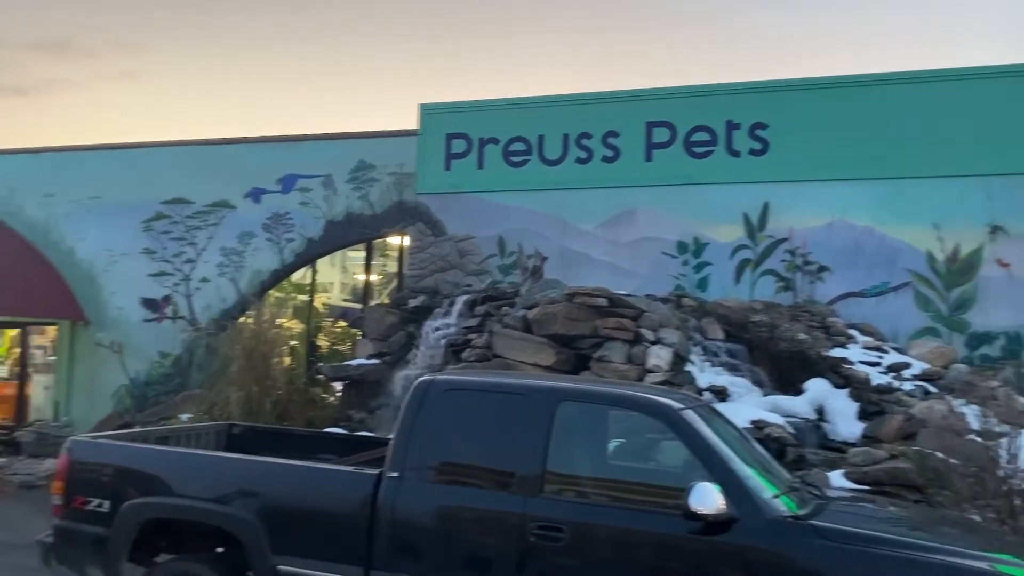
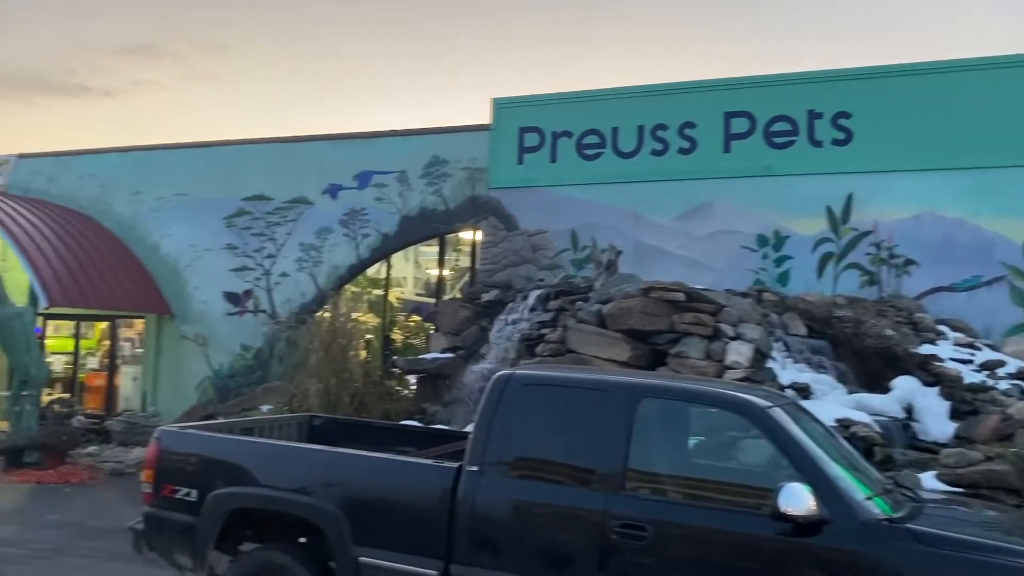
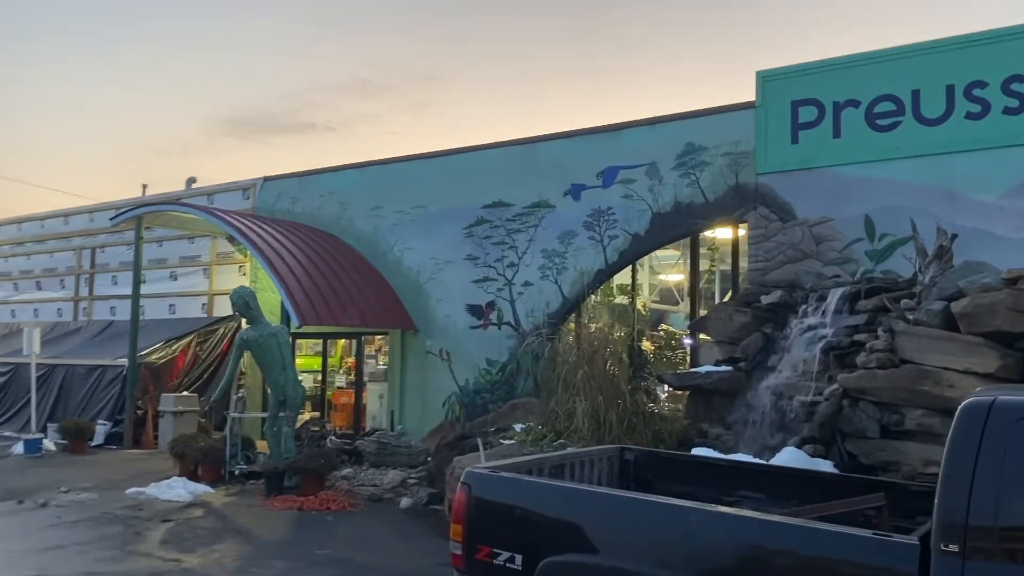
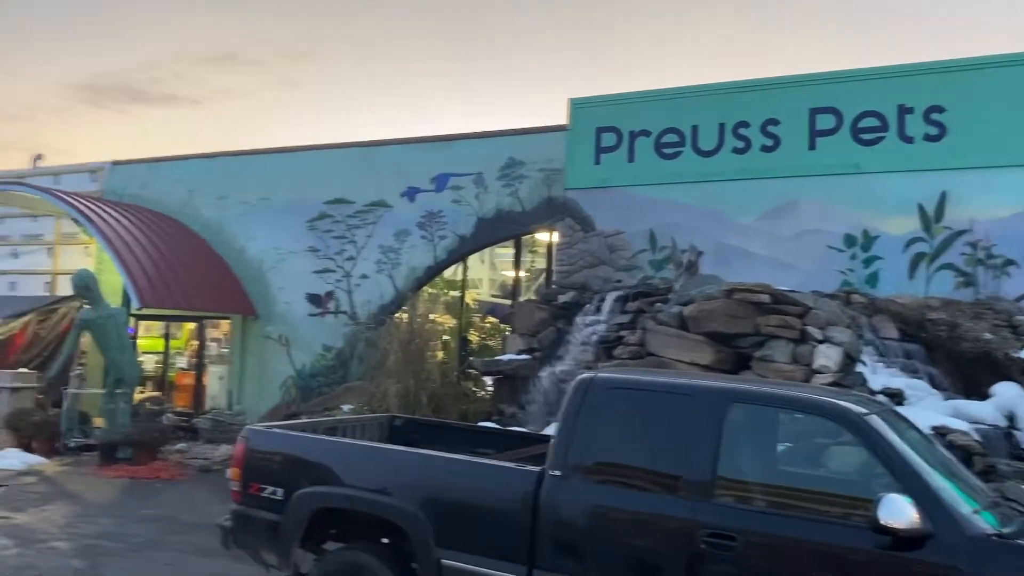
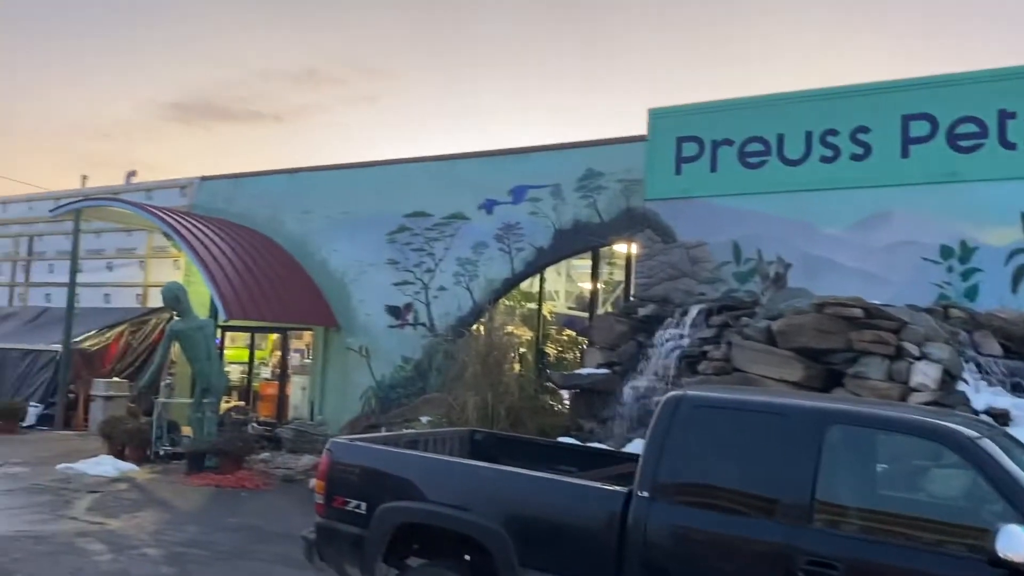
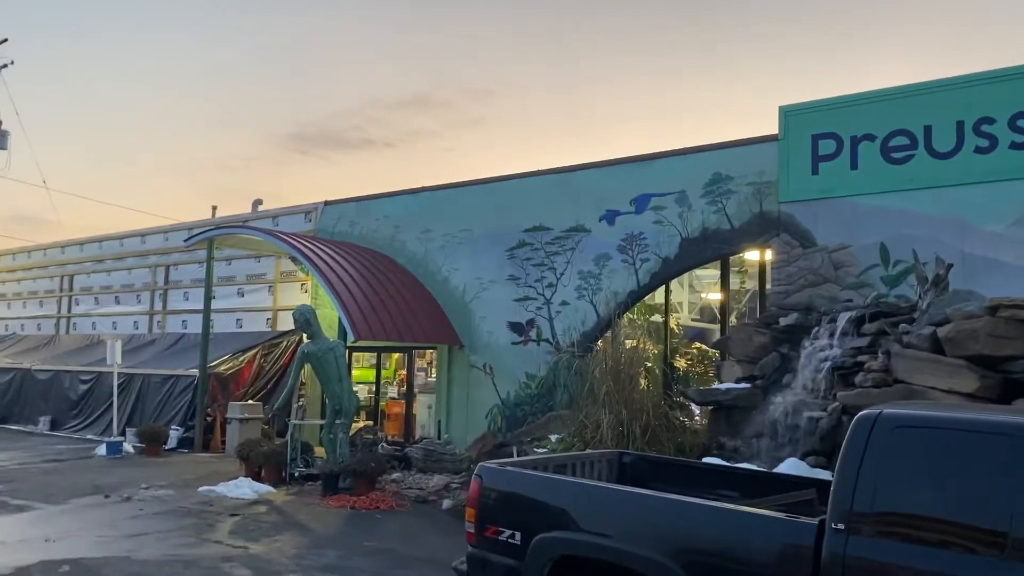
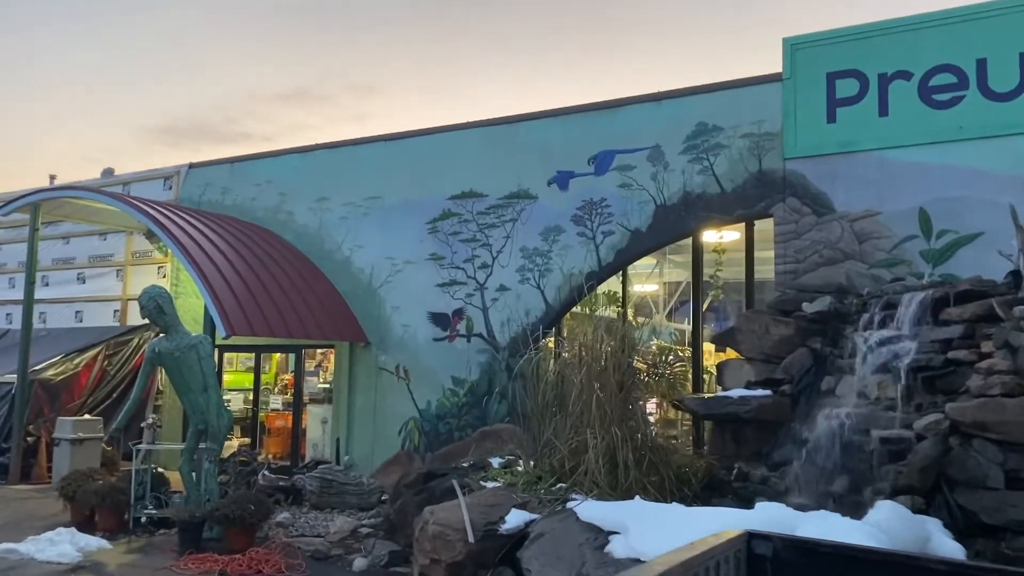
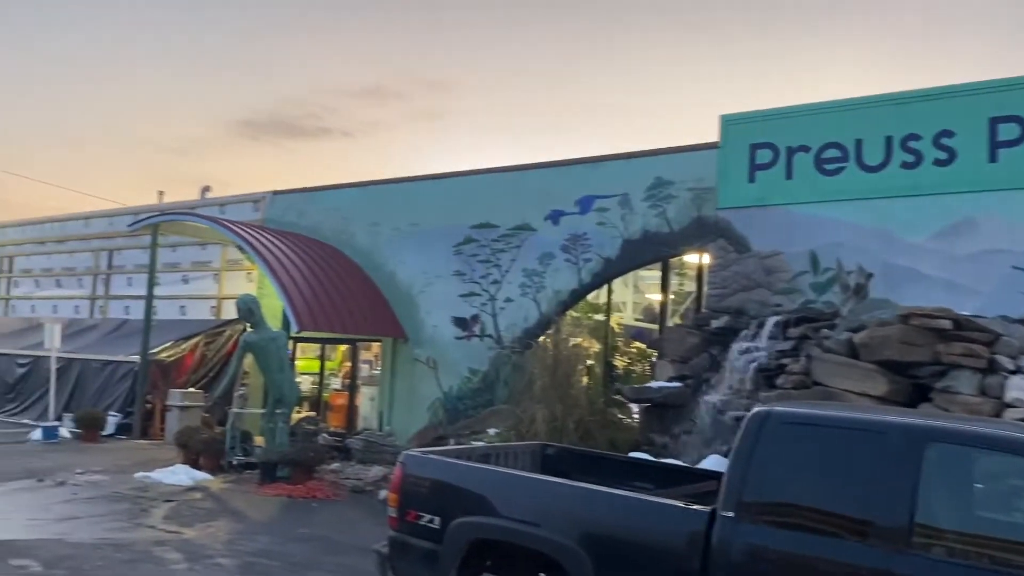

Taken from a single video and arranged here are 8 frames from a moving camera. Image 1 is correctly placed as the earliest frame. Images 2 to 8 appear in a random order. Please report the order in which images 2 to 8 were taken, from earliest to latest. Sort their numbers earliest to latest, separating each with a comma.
2, 4, 5, 8, 6, 3, 7
